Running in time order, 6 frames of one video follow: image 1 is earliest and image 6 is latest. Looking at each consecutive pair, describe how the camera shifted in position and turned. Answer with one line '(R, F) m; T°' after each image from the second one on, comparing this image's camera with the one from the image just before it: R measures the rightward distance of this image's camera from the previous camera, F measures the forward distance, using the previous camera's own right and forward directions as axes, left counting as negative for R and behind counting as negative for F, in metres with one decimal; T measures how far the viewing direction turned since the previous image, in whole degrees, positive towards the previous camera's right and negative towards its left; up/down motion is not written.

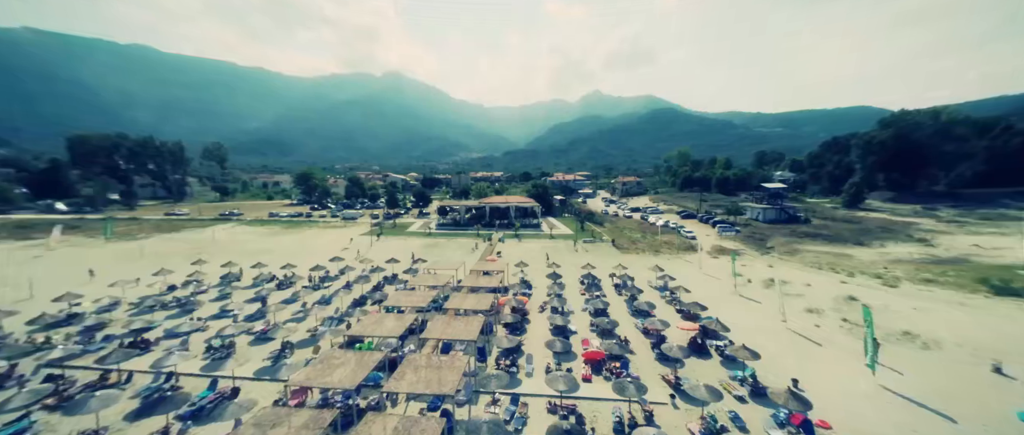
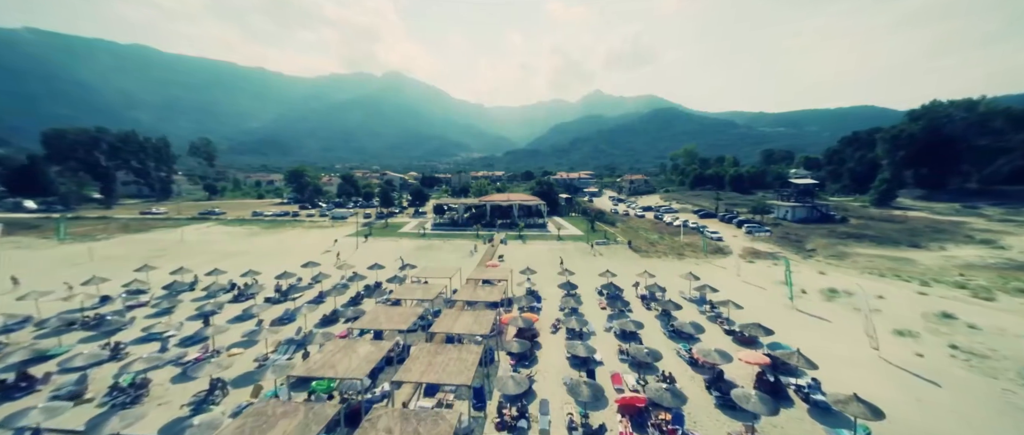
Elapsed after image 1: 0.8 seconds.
(-0.3, +6.0) m; 0°
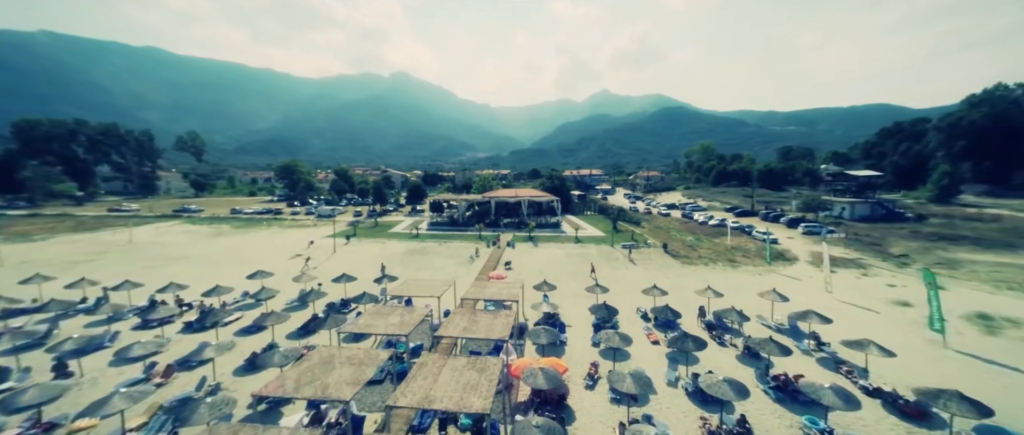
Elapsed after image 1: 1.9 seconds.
(-0.4, +8.3) m; -1°
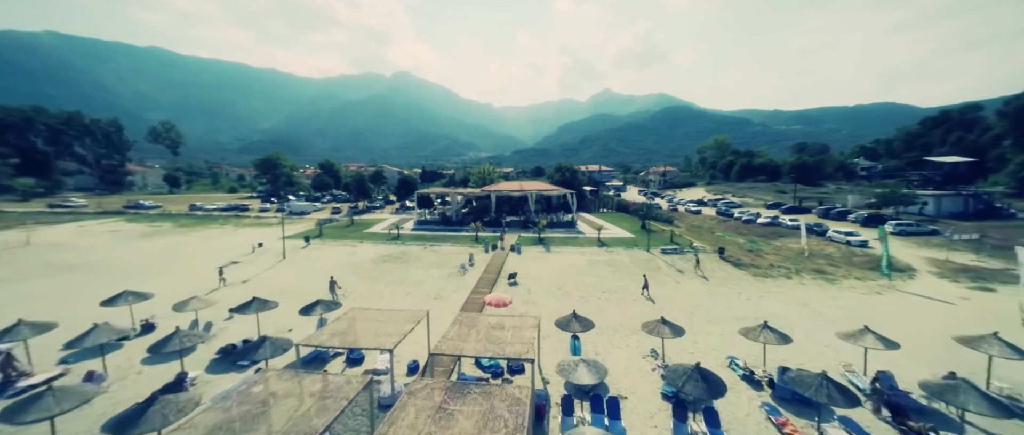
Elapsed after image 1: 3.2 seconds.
(-0.3, +9.5) m; 0°
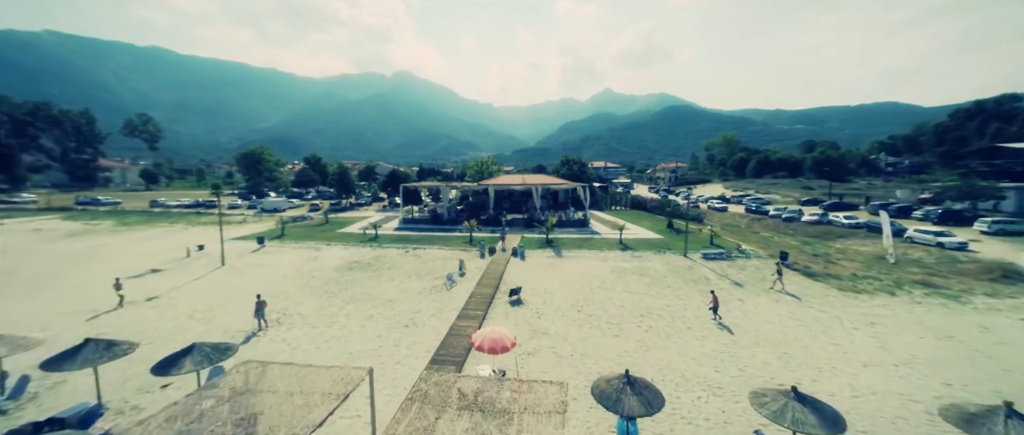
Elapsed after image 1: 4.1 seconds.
(-0.1, +6.5) m; 0°
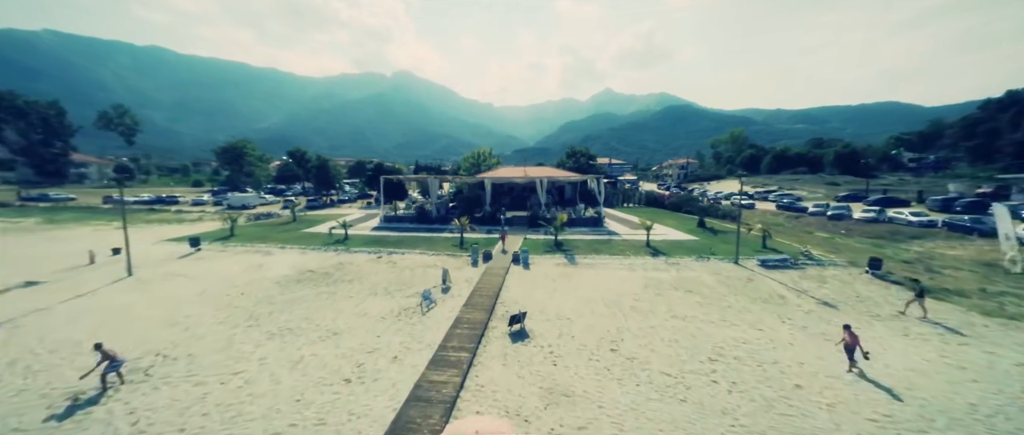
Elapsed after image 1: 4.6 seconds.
(0.0, +5.7) m; 0°
